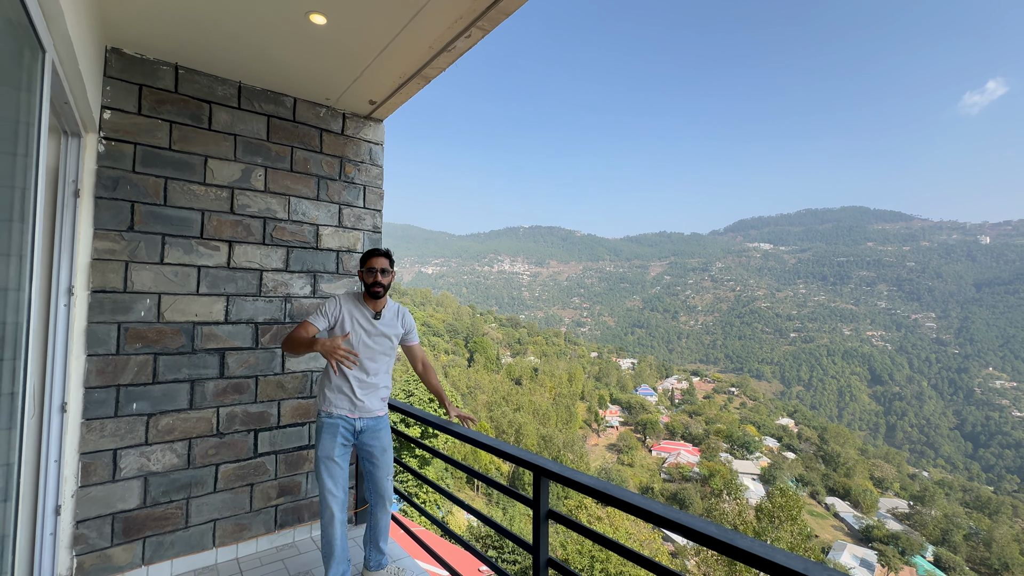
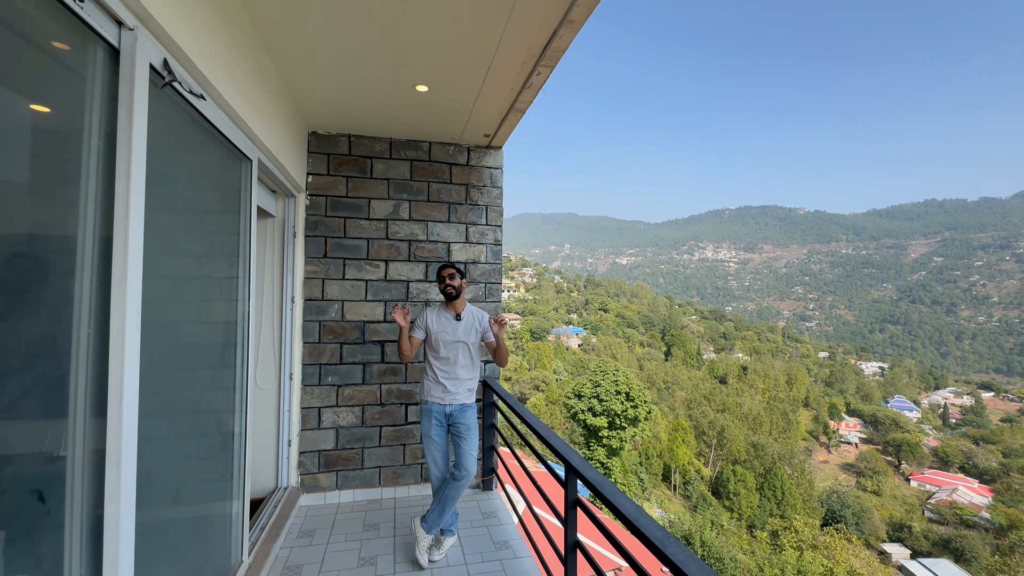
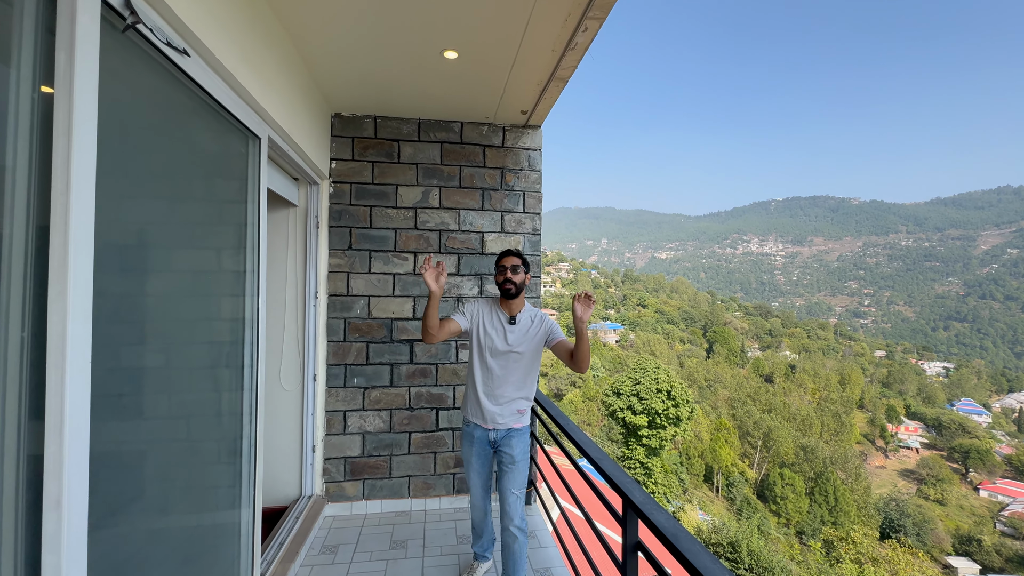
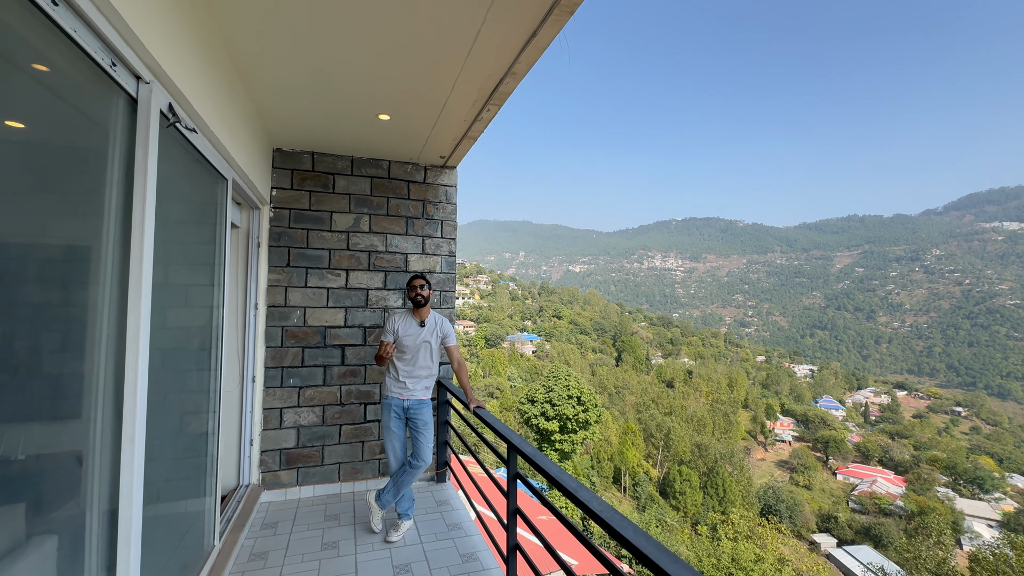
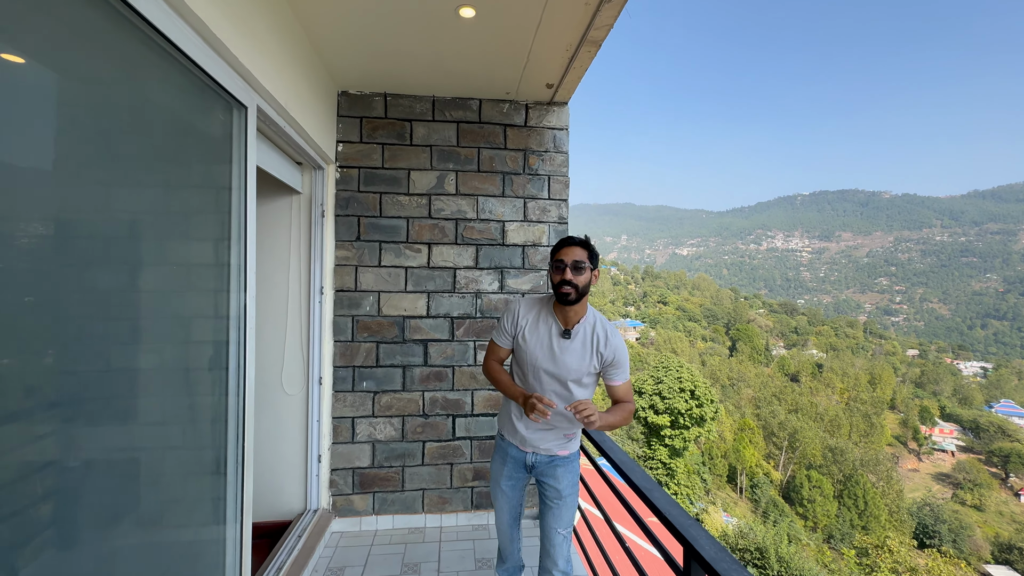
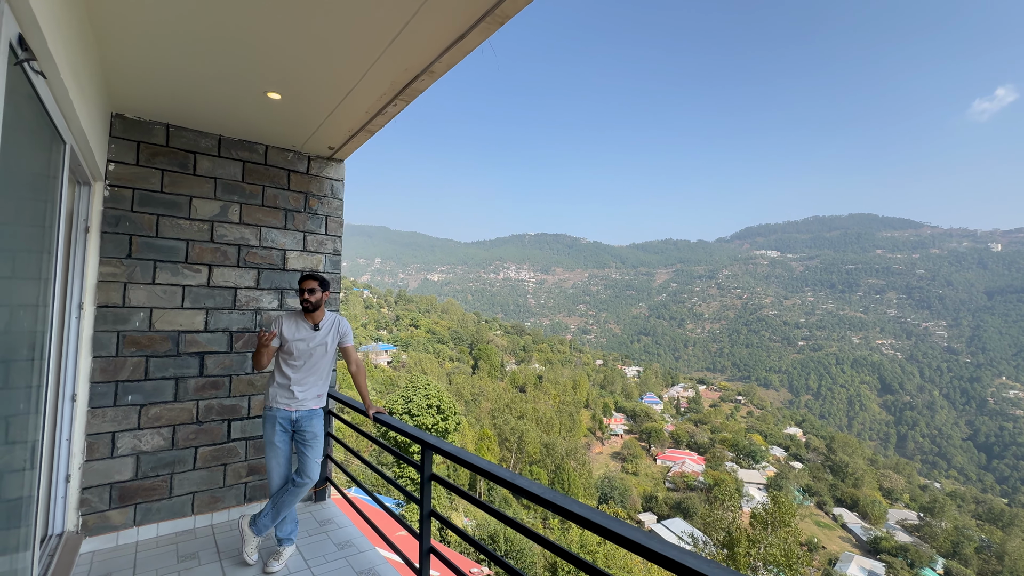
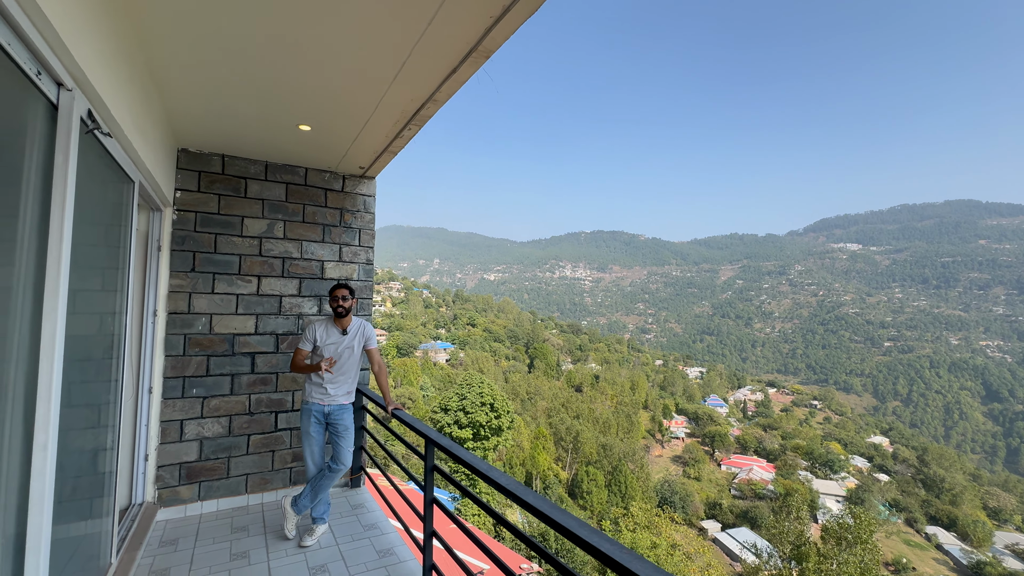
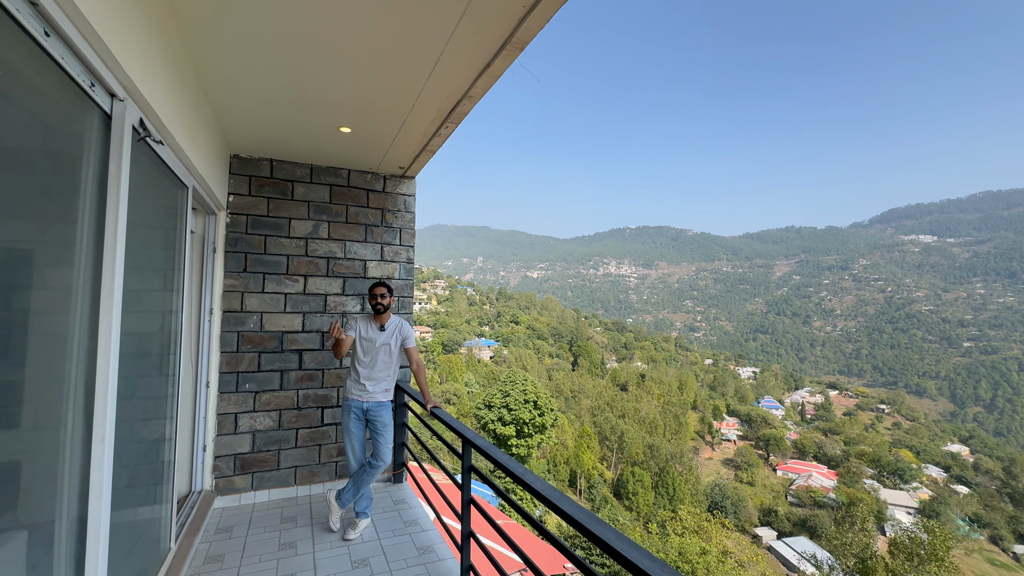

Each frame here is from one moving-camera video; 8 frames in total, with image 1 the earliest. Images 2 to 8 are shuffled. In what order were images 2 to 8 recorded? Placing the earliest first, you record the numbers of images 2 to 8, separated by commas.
6, 7, 8, 4, 2, 3, 5
